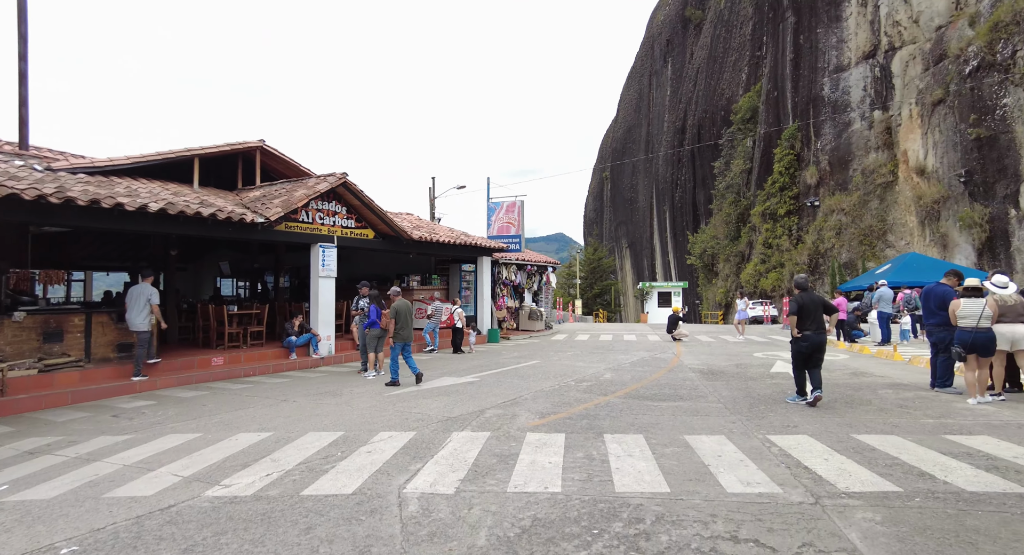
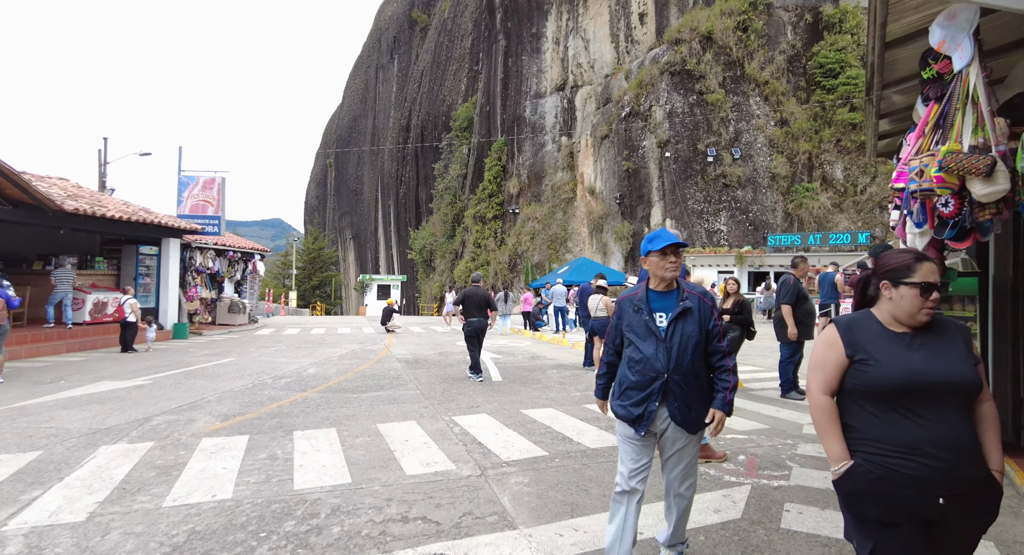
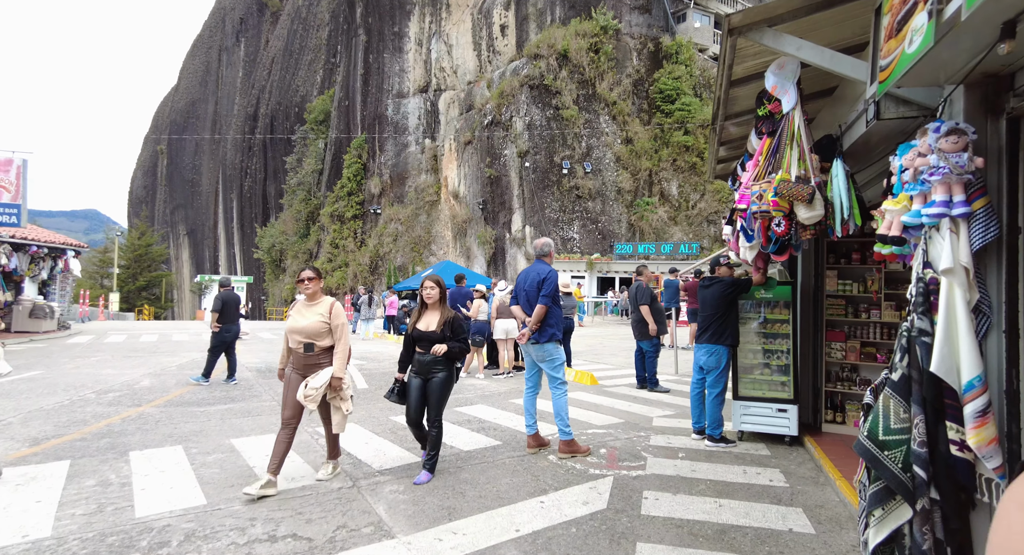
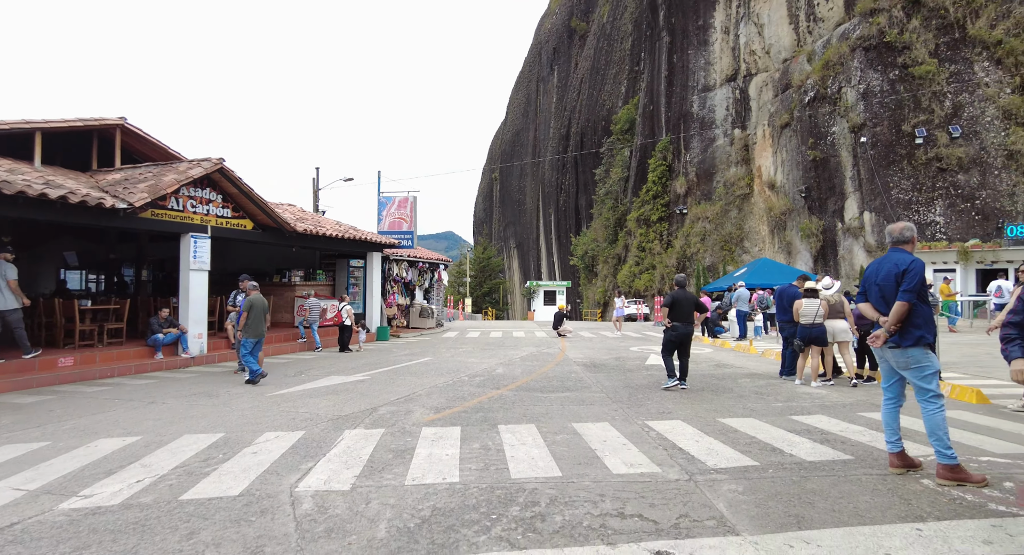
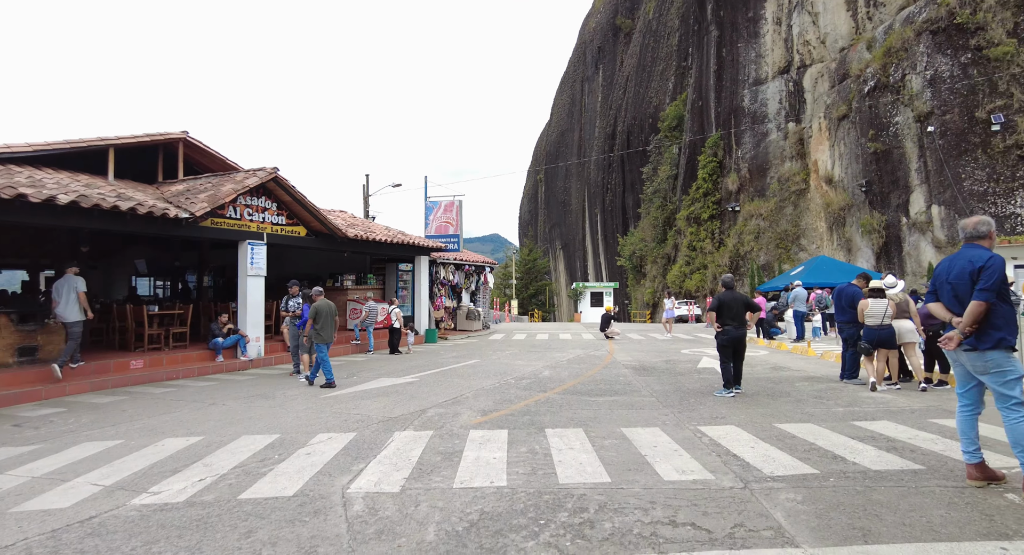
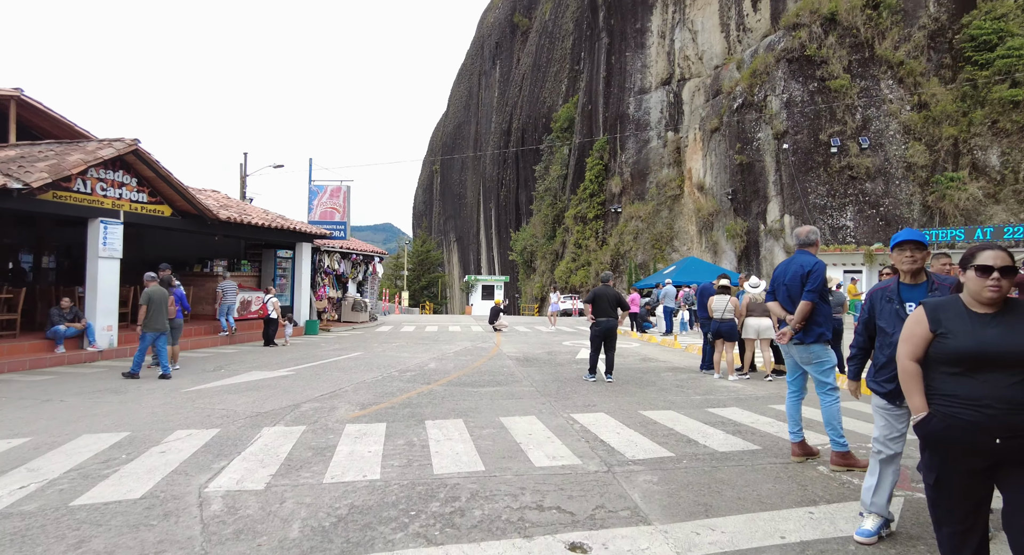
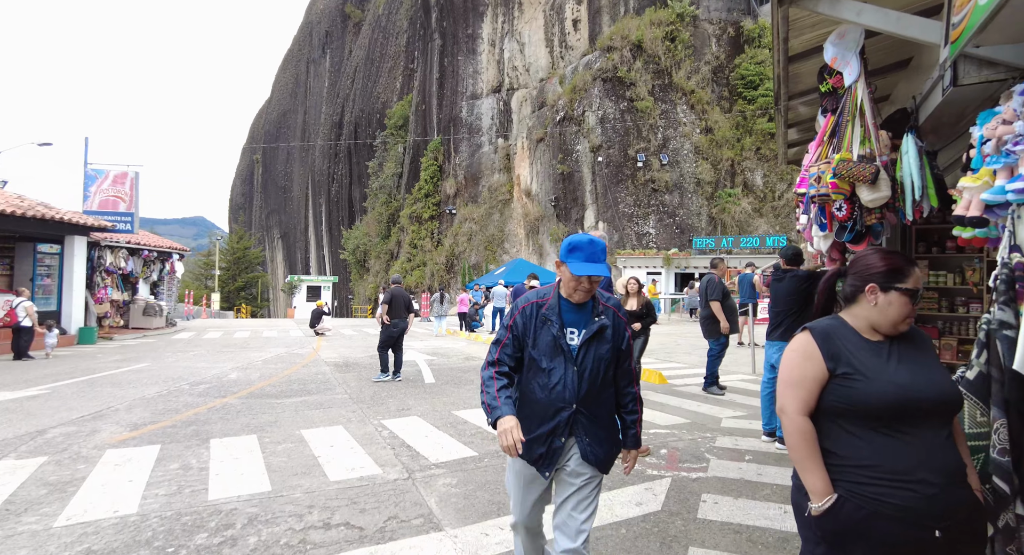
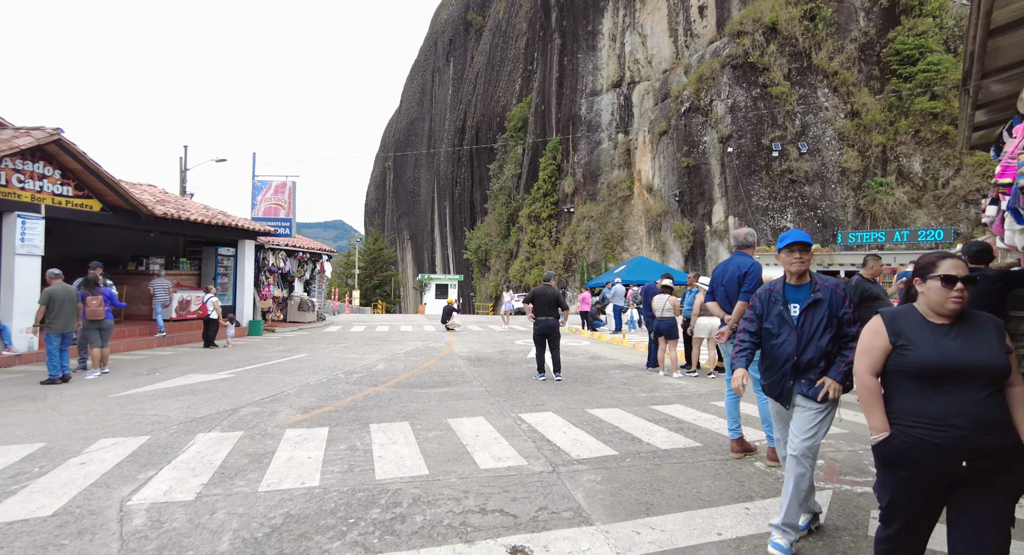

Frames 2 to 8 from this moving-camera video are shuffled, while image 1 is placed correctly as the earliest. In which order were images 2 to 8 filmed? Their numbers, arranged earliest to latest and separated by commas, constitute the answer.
5, 4, 6, 8, 2, 7, 3
